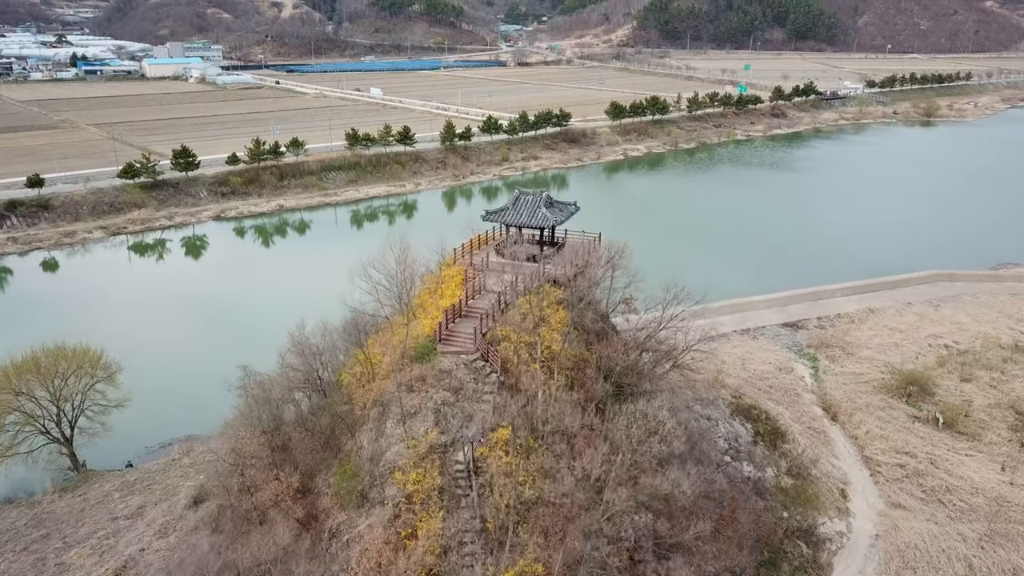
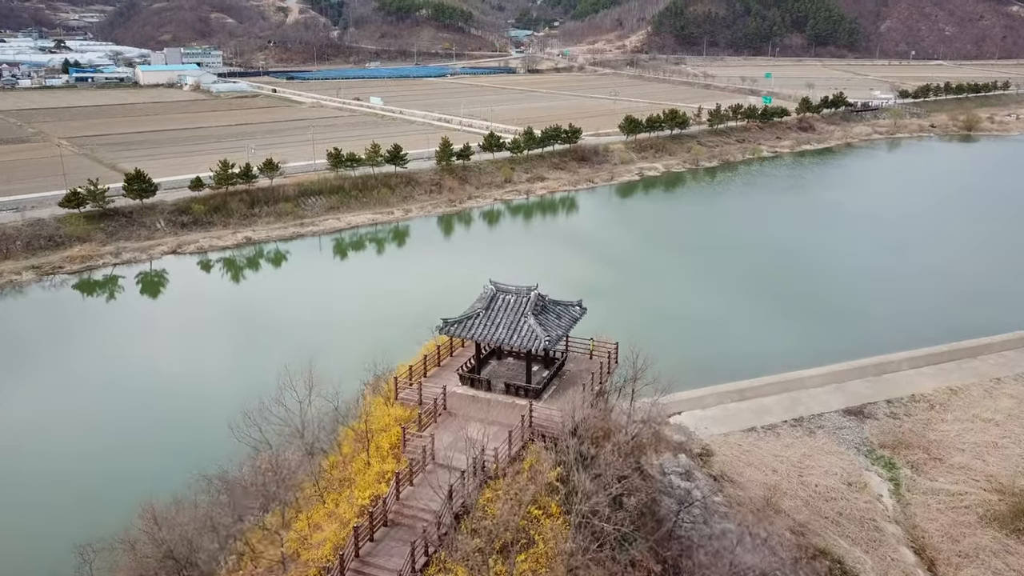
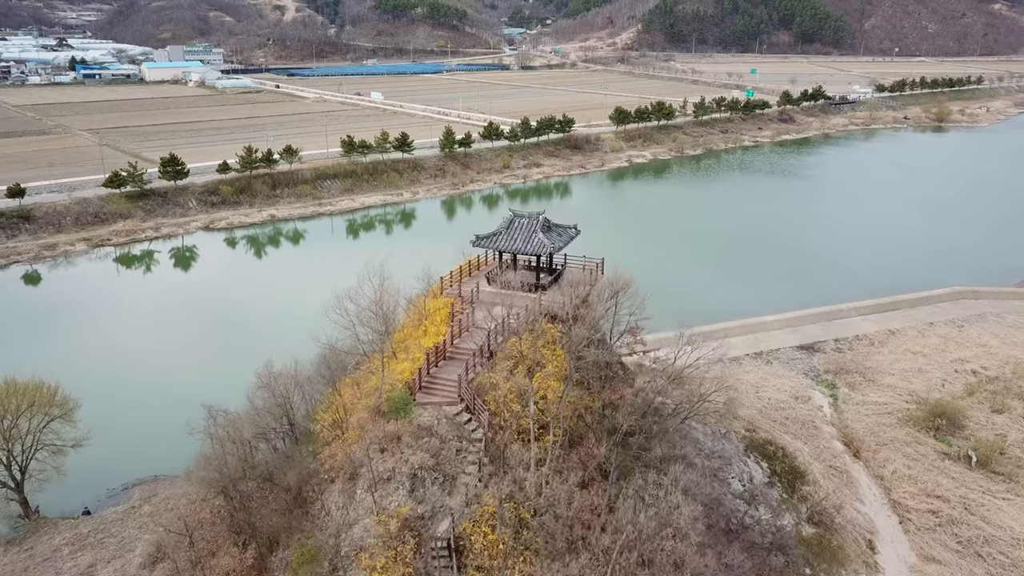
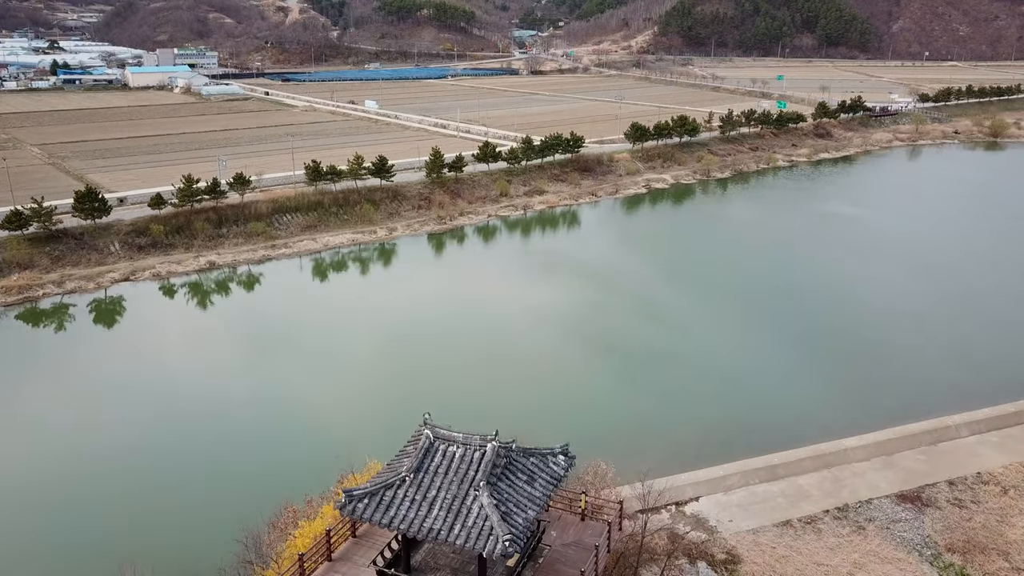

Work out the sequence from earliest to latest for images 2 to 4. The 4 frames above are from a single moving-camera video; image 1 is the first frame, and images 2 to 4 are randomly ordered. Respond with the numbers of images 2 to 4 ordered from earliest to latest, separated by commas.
3, 2, 4
